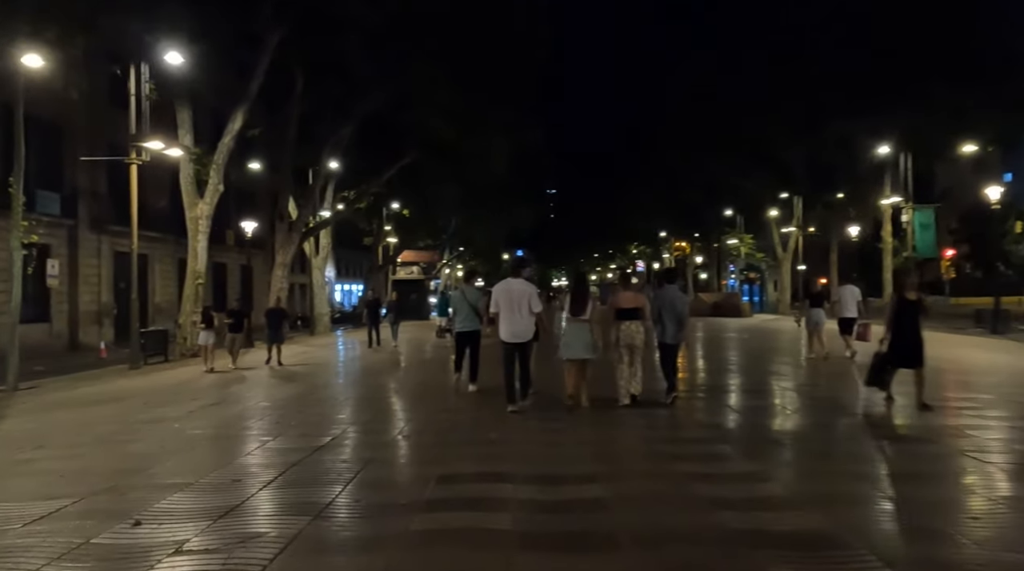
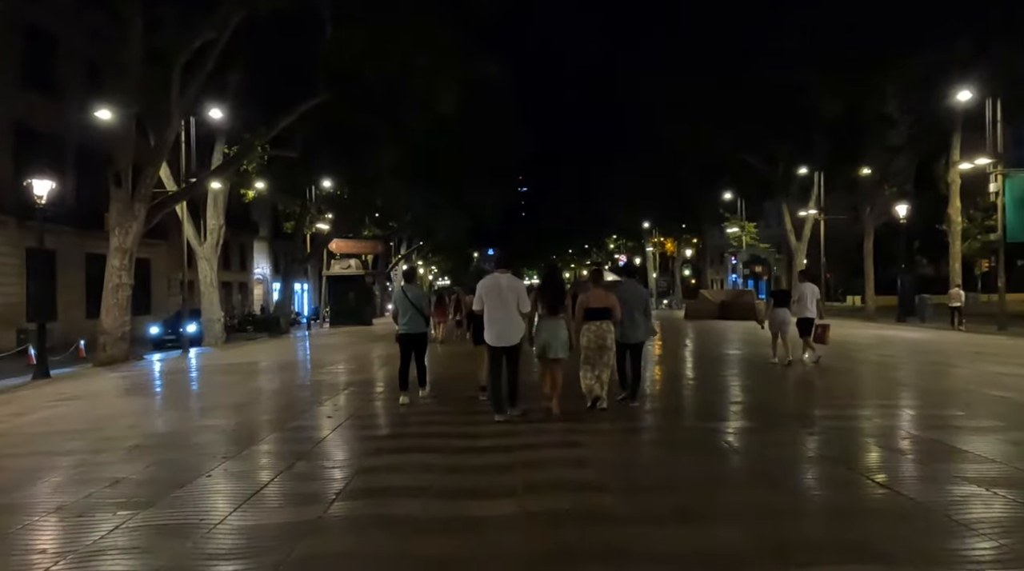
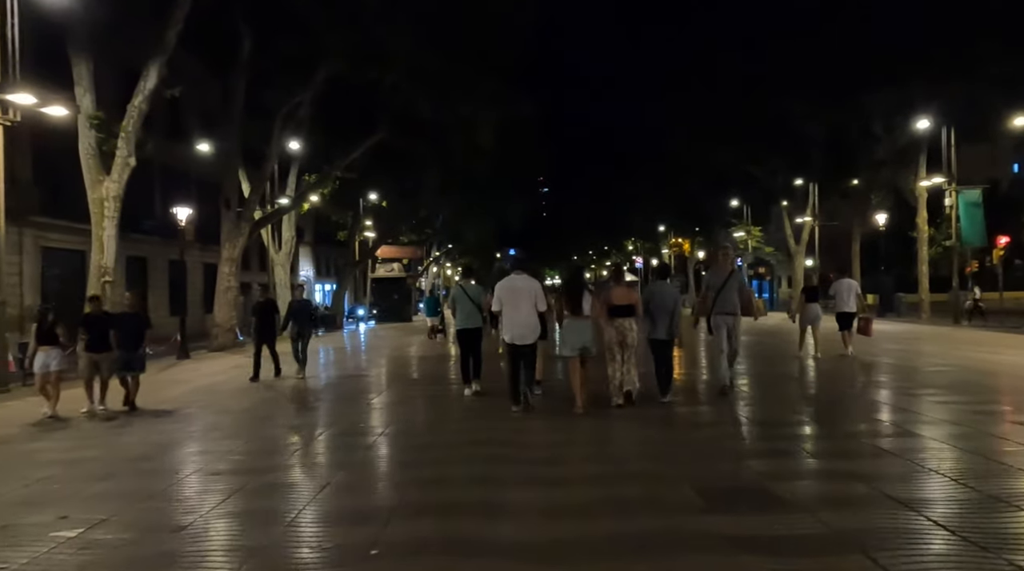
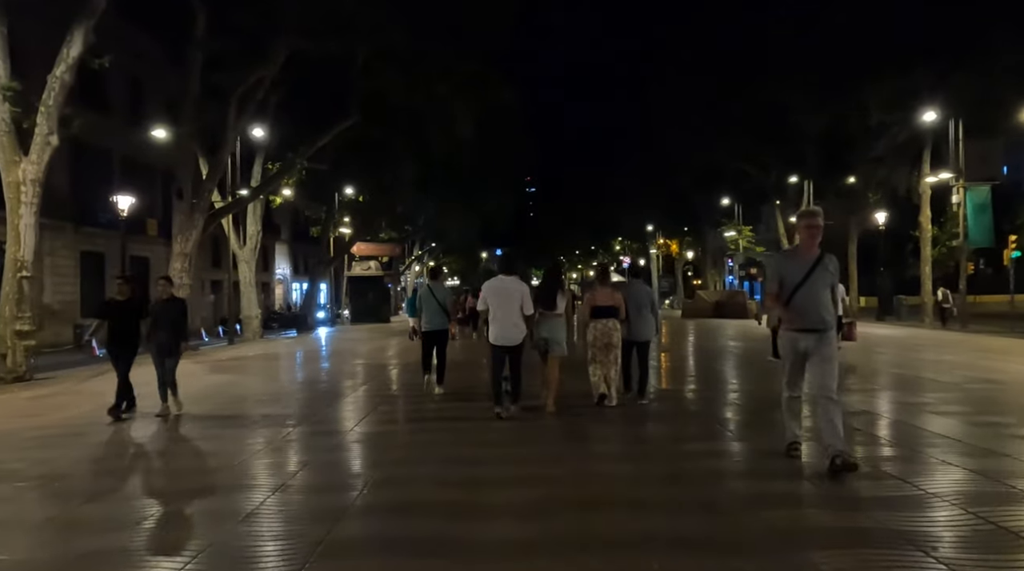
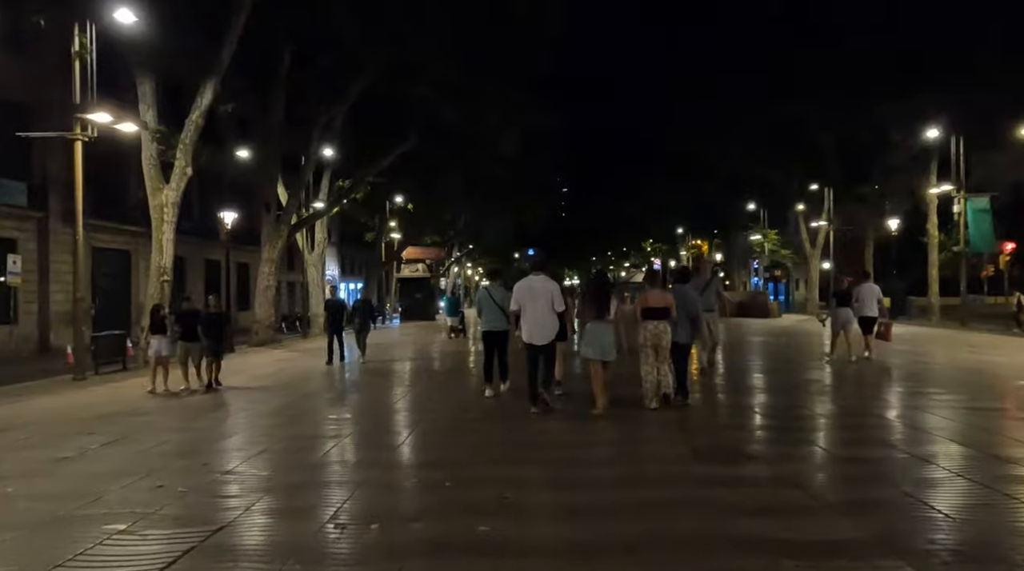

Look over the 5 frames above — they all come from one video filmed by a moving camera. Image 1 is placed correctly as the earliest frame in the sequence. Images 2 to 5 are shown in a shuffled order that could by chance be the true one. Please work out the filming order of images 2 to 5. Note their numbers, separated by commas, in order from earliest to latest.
5, 3, 4, 2
